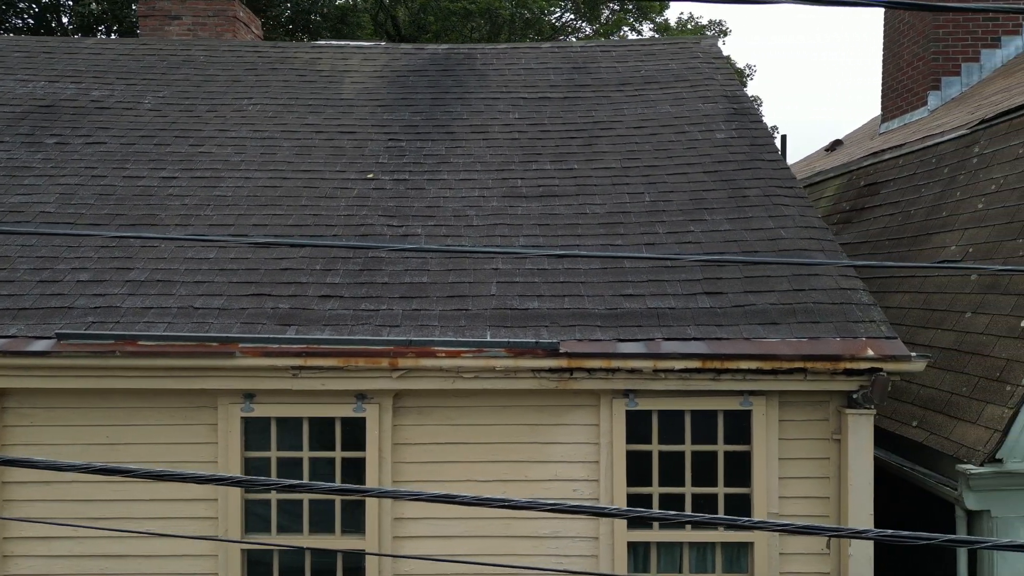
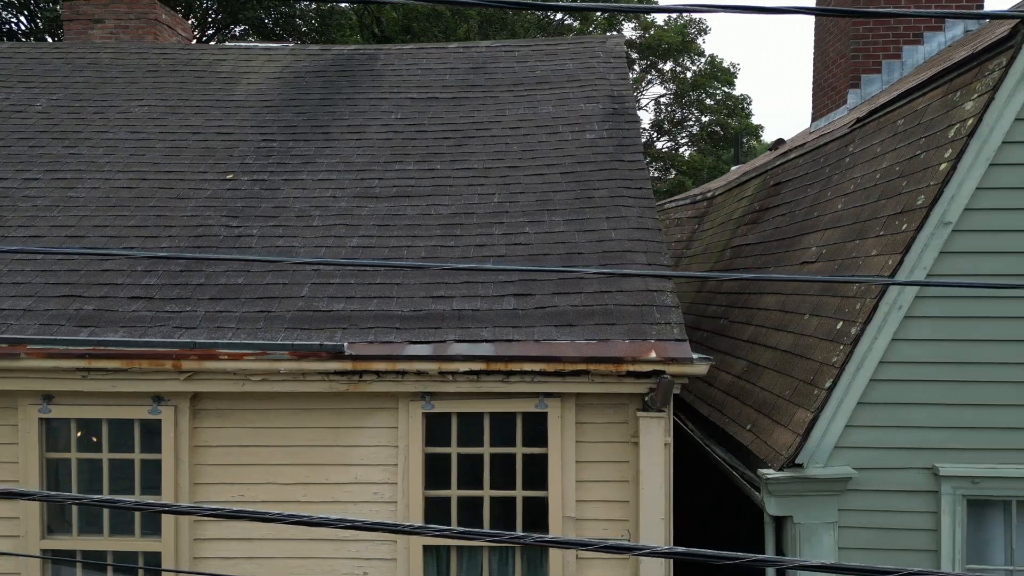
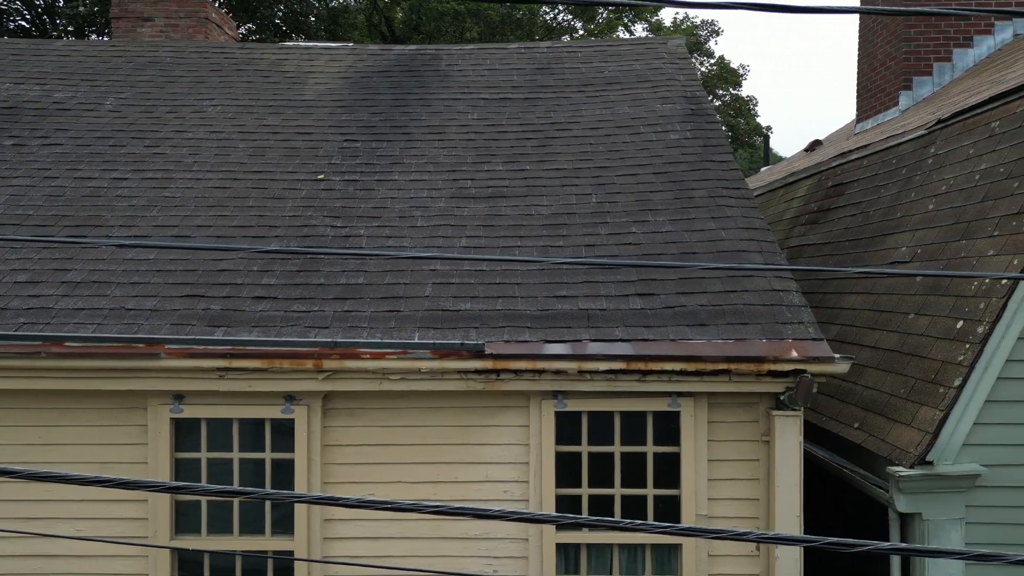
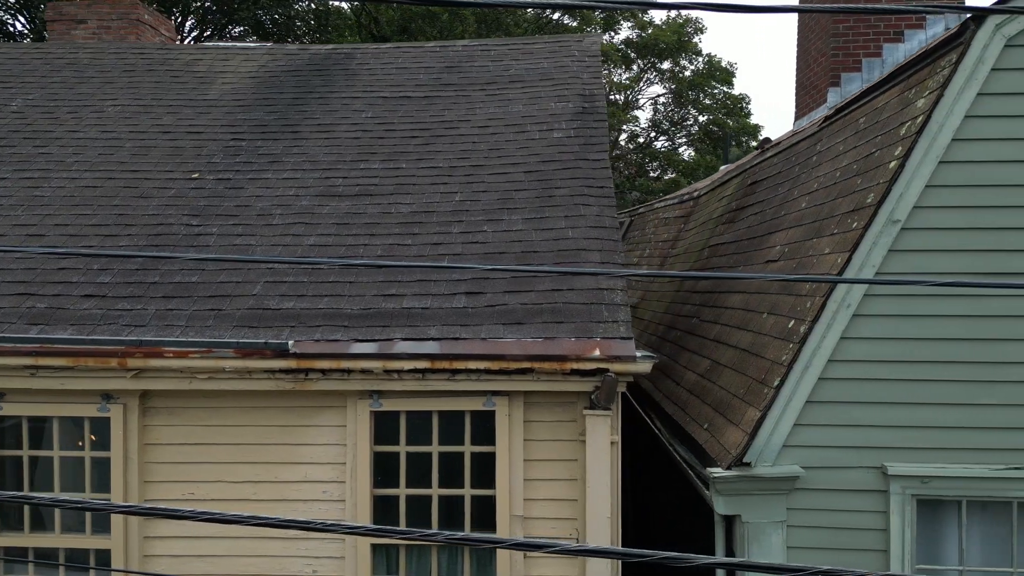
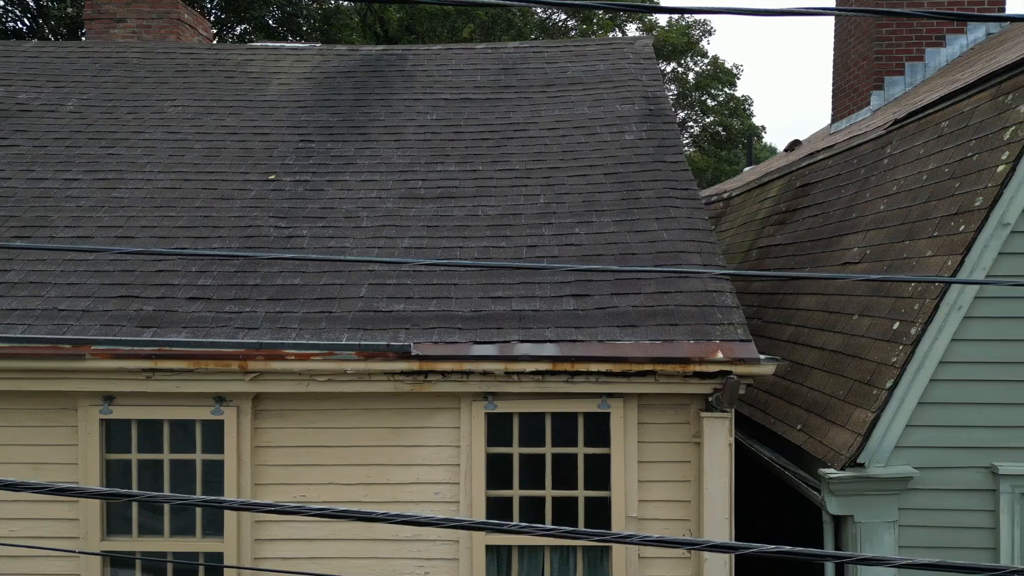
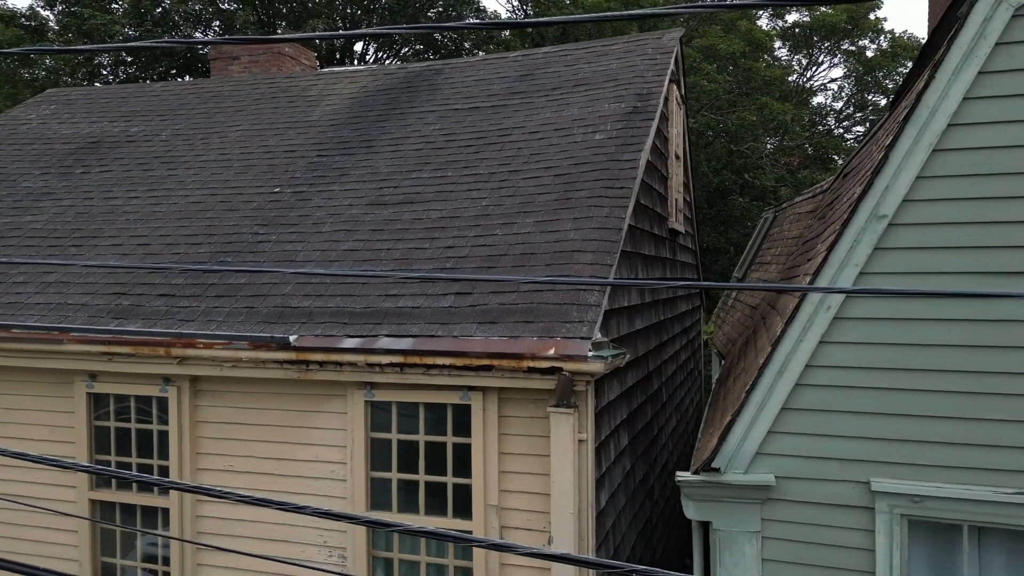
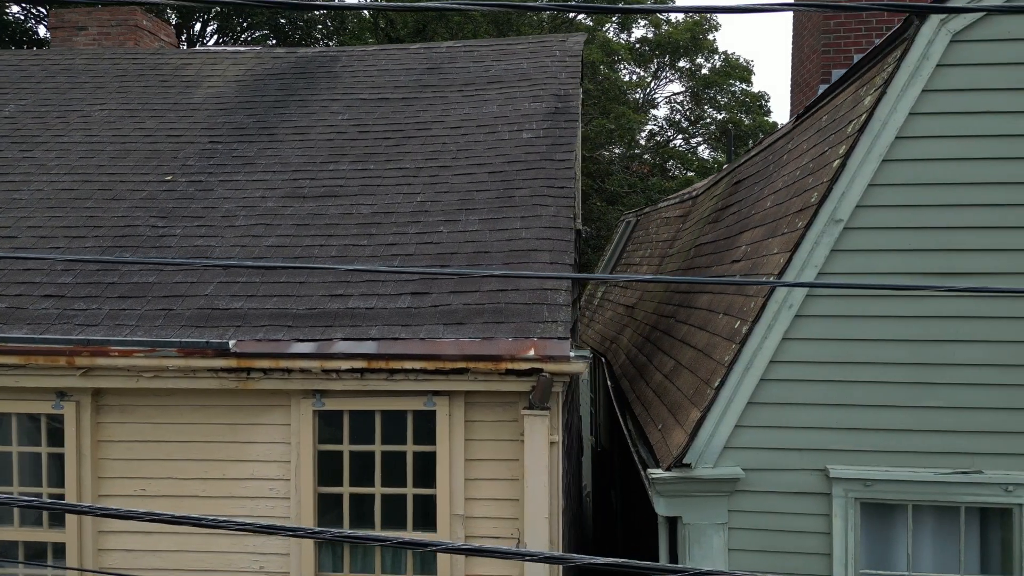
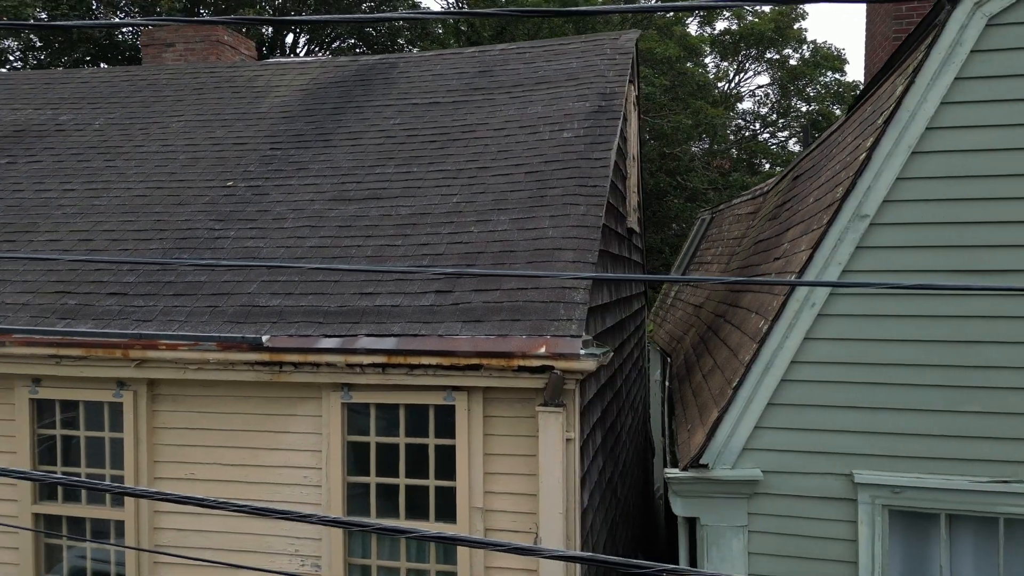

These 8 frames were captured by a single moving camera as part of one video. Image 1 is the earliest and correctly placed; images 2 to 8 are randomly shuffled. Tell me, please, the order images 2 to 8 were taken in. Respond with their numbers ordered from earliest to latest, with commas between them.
3, 5, 2, 4, 7, 8, 6
